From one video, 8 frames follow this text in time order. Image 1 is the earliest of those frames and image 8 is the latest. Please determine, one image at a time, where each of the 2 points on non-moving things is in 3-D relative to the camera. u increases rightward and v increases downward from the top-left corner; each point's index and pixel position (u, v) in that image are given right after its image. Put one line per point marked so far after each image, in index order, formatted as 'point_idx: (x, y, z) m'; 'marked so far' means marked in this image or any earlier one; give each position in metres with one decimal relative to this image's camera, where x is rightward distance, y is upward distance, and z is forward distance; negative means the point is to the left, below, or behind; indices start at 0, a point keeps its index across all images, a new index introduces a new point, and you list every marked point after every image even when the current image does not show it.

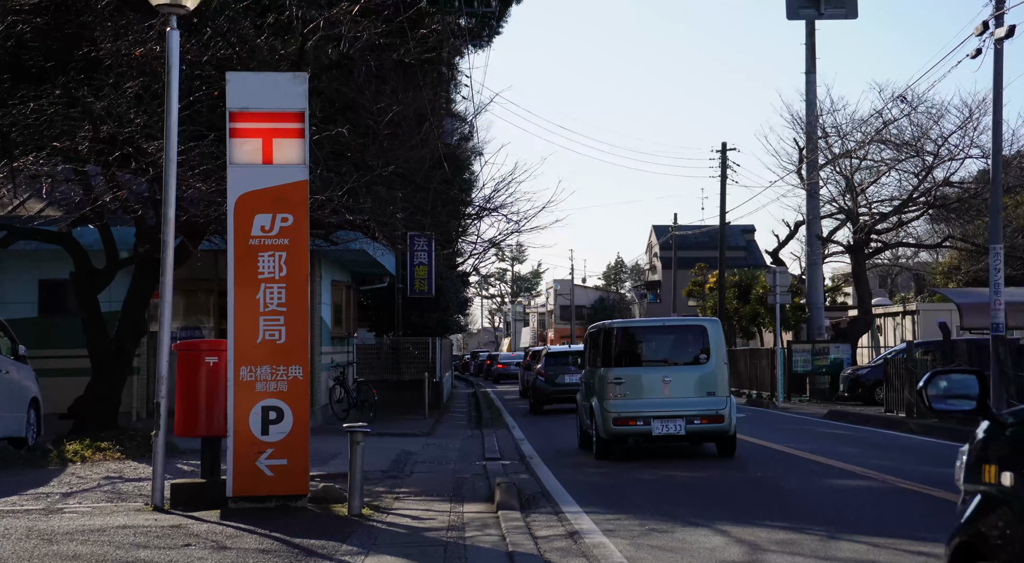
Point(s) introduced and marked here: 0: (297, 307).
0: (-2.1, -0.2, +10.5) m
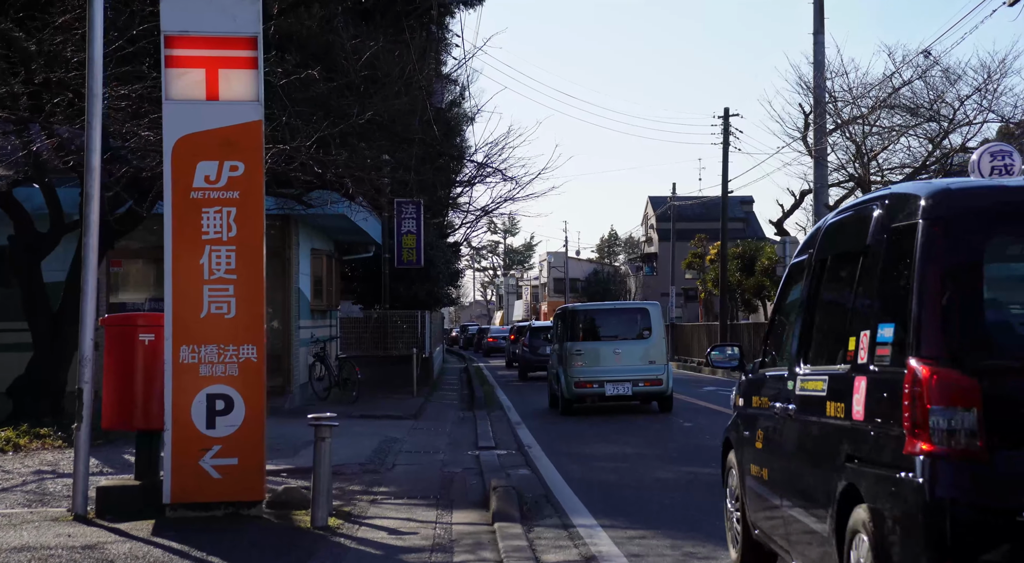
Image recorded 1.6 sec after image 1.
0: (-2.1, +0.1, +8.7) m
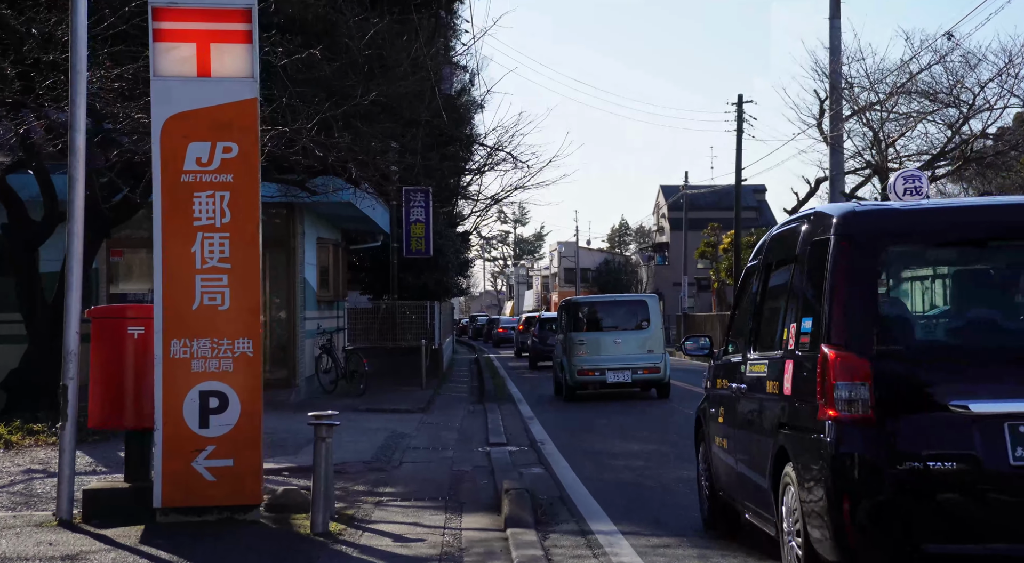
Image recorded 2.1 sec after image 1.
0: (-2.0, +0.1, +8.1) m
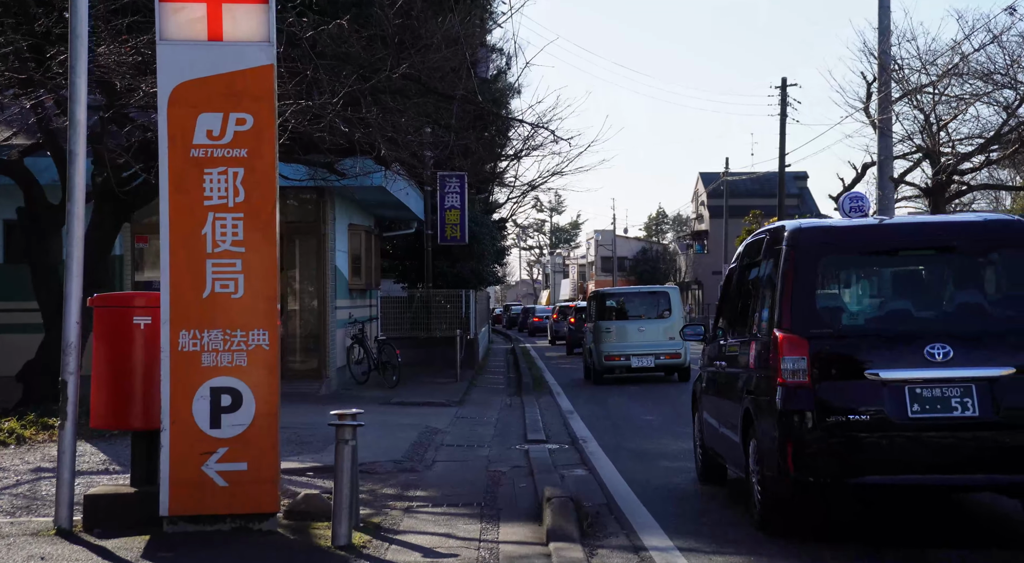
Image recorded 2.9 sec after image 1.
0: (-1.7, +0.2, +7.4) m
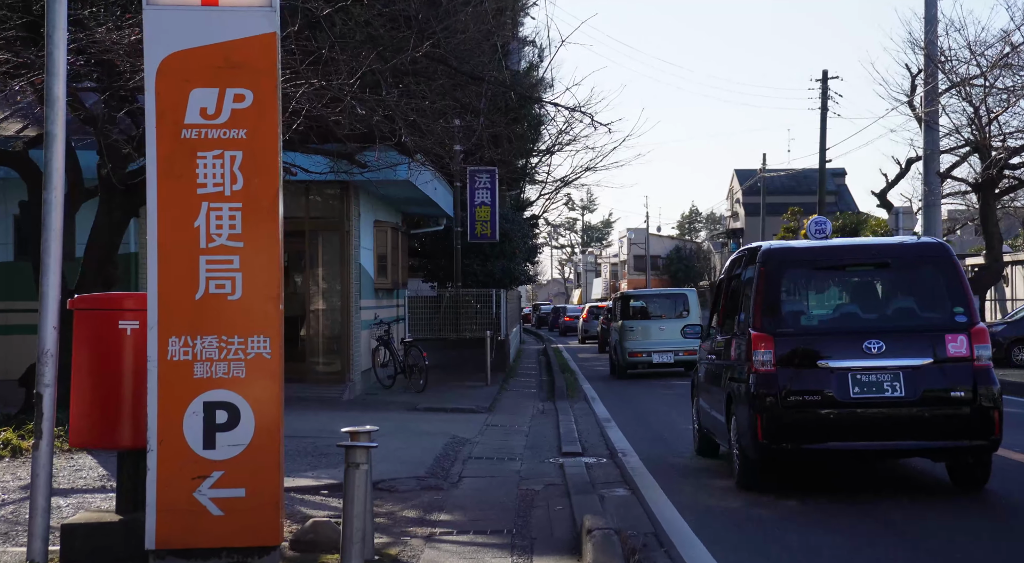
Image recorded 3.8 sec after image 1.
0: (-1.5, +0.2, +6.4) m
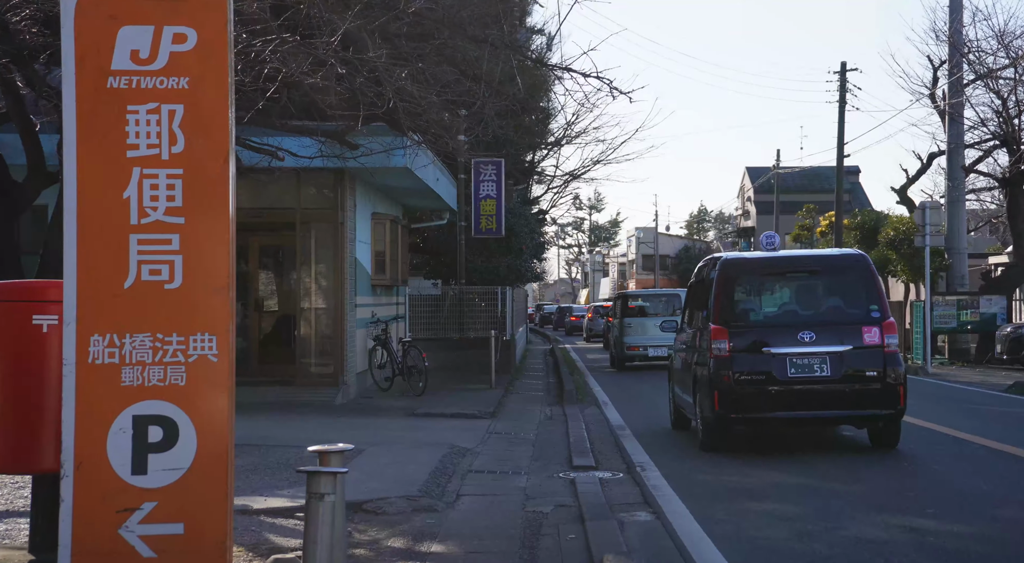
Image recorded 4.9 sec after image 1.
0: (-1.5, +0.3, +5.2) m
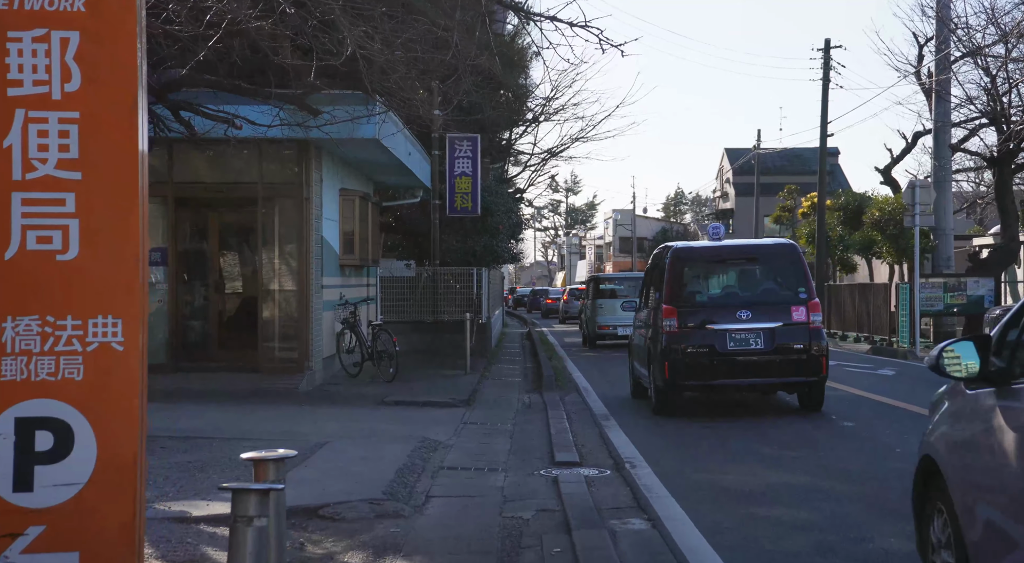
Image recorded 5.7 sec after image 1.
0: (-1.5, +0.4, +4.2) m
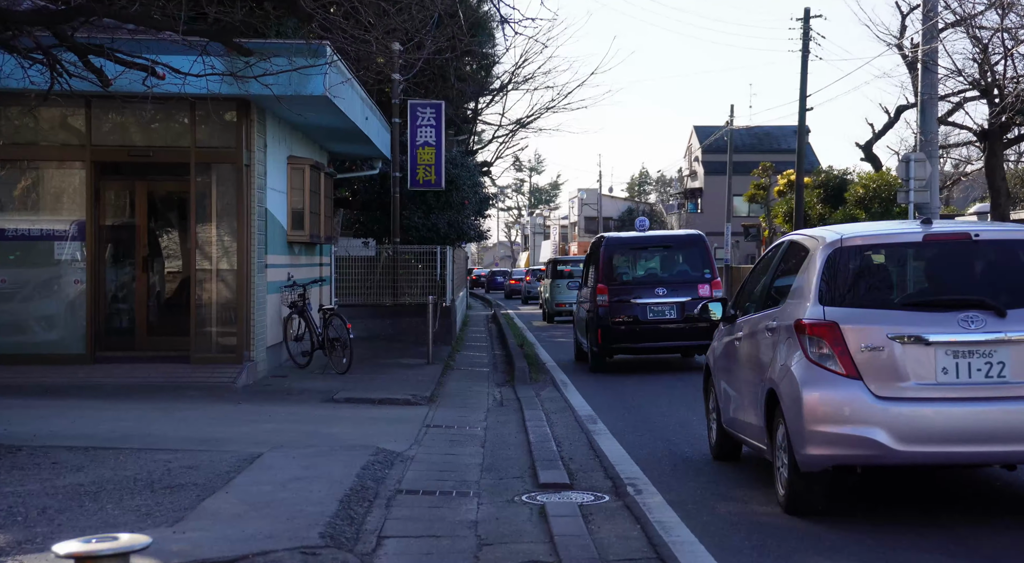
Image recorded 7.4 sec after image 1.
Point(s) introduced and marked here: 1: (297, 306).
0: (-1.5, +0.5, +2.3) m
1: (-3.0, -0.3, +15.1) m
